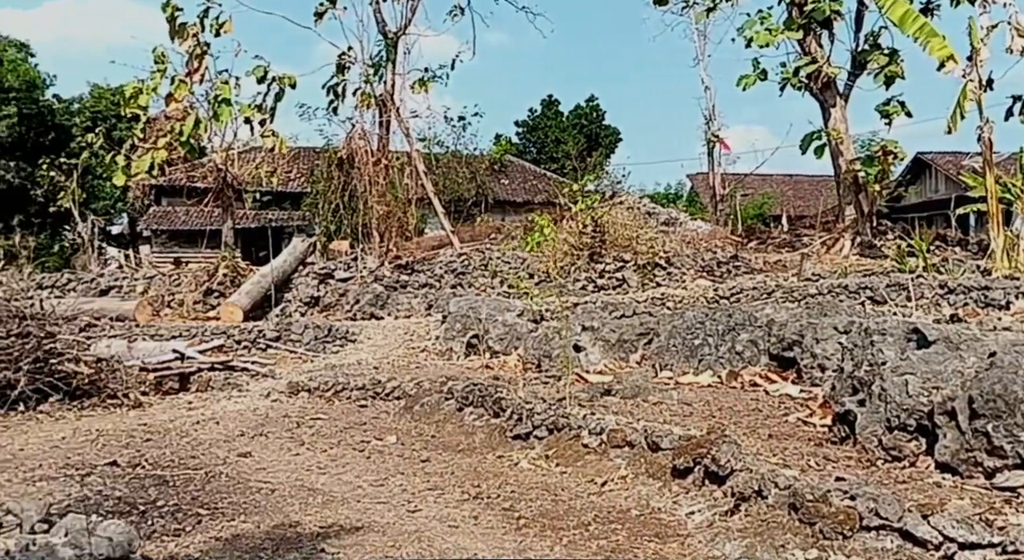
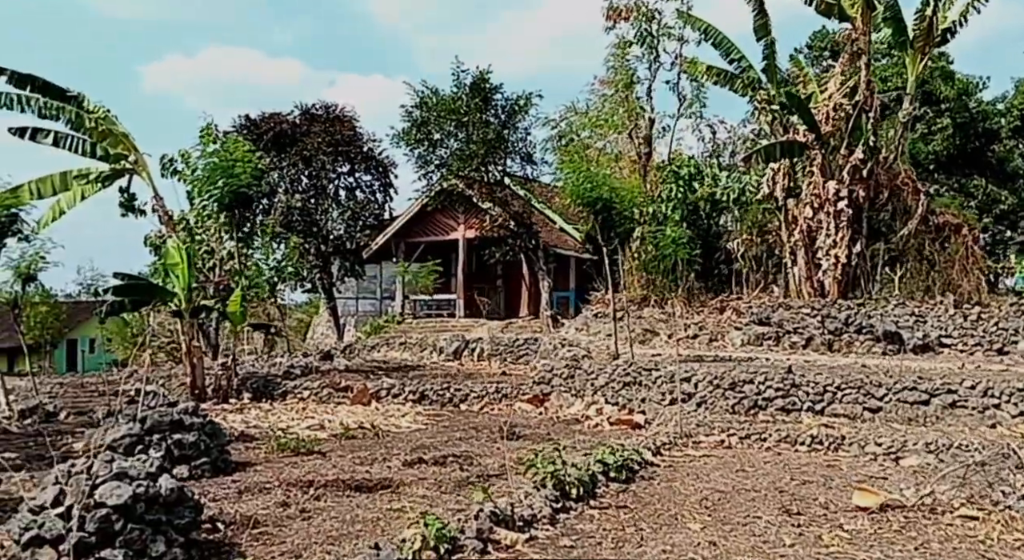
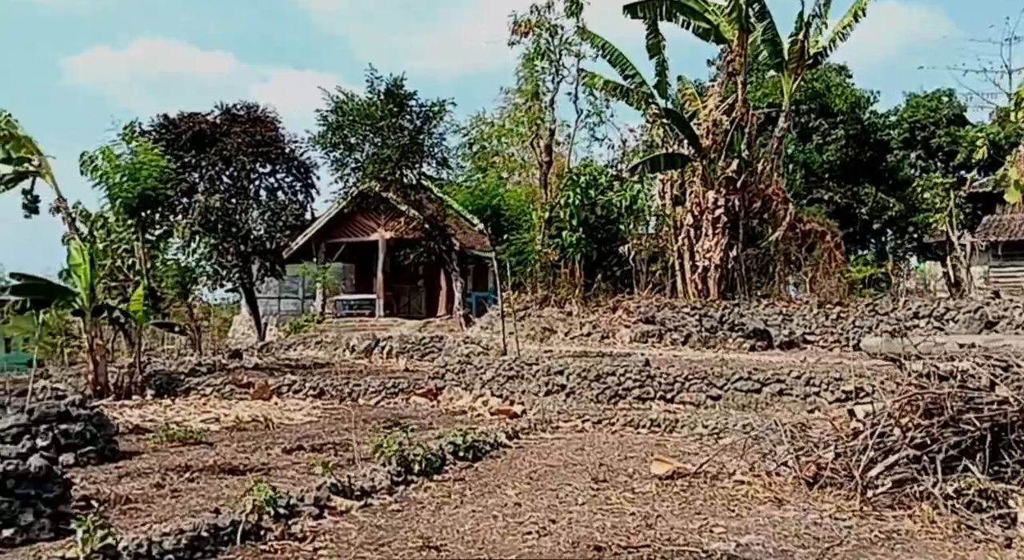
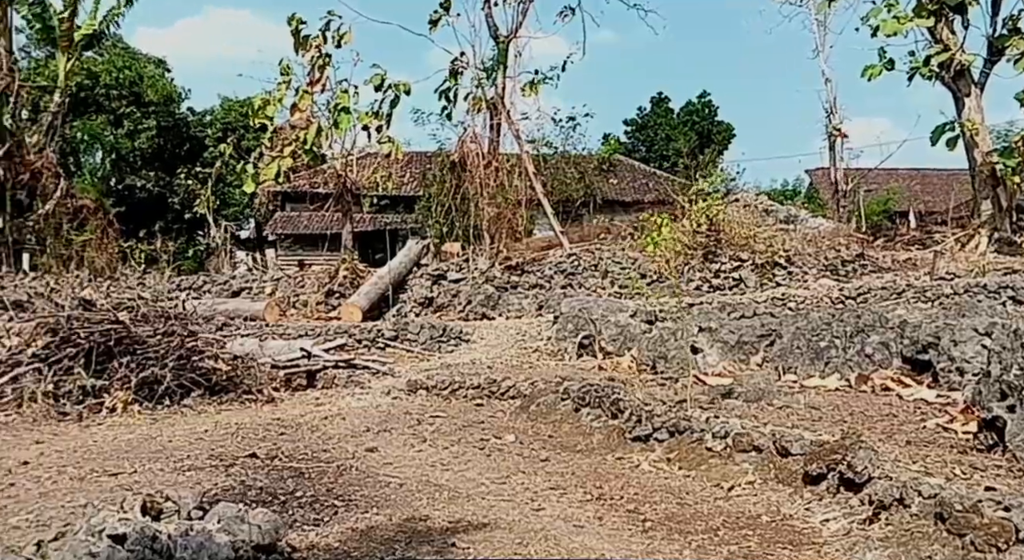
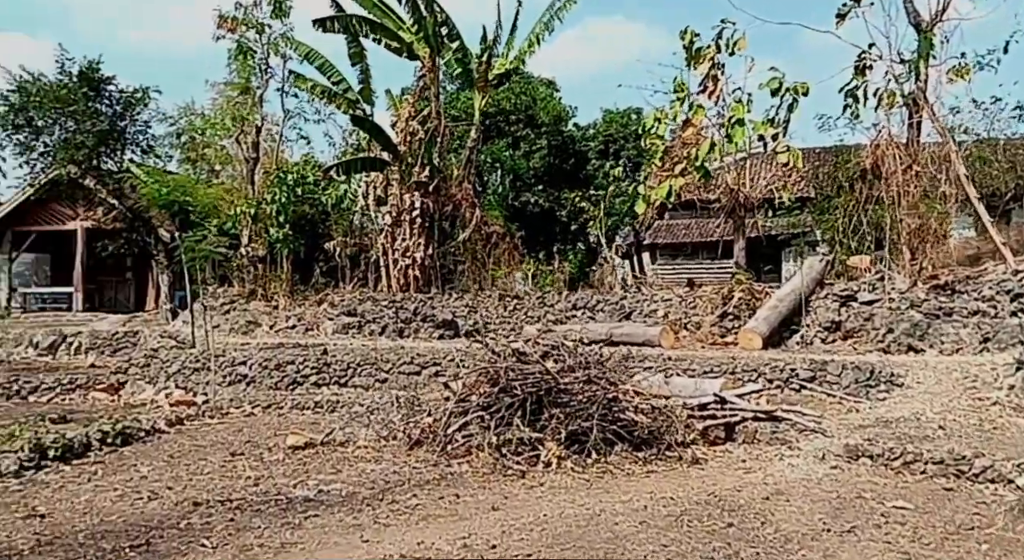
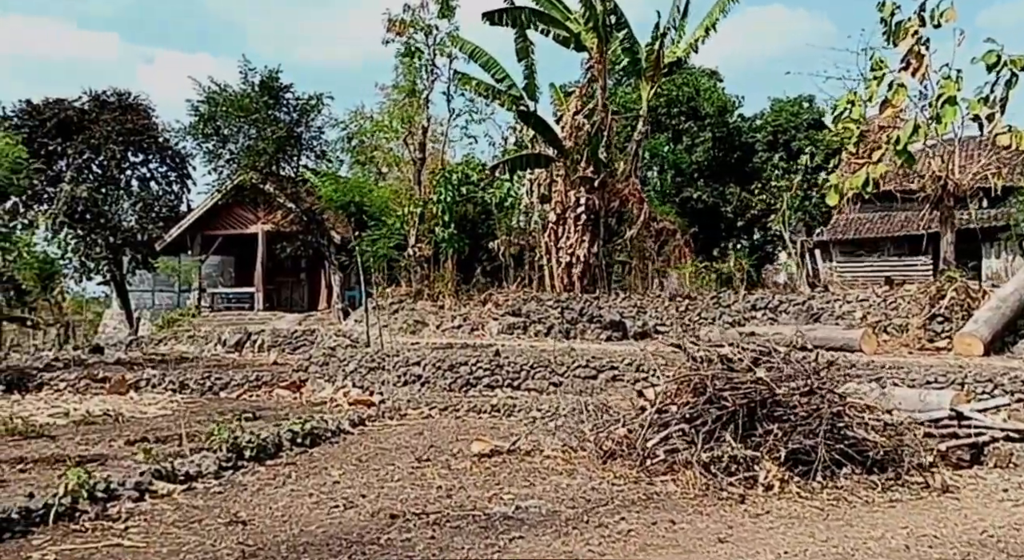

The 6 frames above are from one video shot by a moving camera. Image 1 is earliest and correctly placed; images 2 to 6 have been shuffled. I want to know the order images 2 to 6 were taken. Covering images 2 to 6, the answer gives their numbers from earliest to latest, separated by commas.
4, 5, 6, 3, 2
